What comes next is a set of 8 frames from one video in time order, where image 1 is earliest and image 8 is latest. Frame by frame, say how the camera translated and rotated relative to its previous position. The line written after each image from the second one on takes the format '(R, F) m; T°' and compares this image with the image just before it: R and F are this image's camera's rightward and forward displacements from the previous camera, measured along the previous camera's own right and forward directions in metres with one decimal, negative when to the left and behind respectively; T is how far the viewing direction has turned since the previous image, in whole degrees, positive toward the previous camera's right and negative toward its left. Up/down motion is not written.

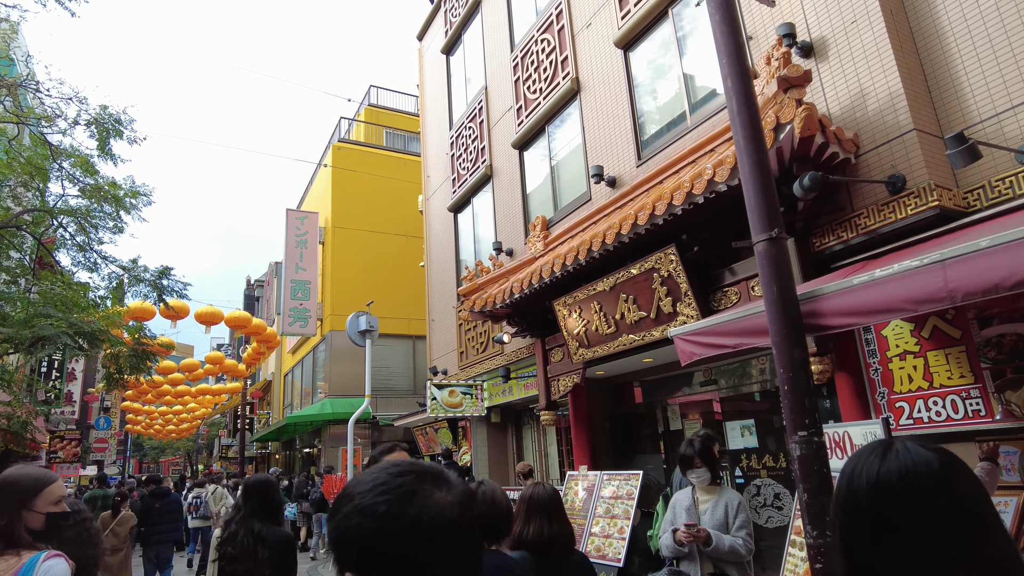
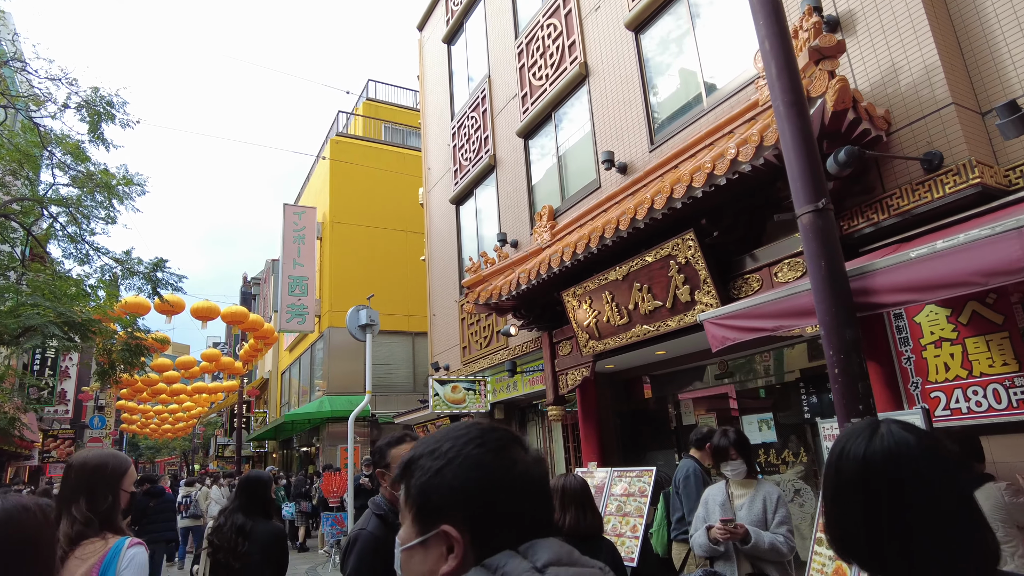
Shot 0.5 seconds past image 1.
(-0.1, +0.3) m; 0°
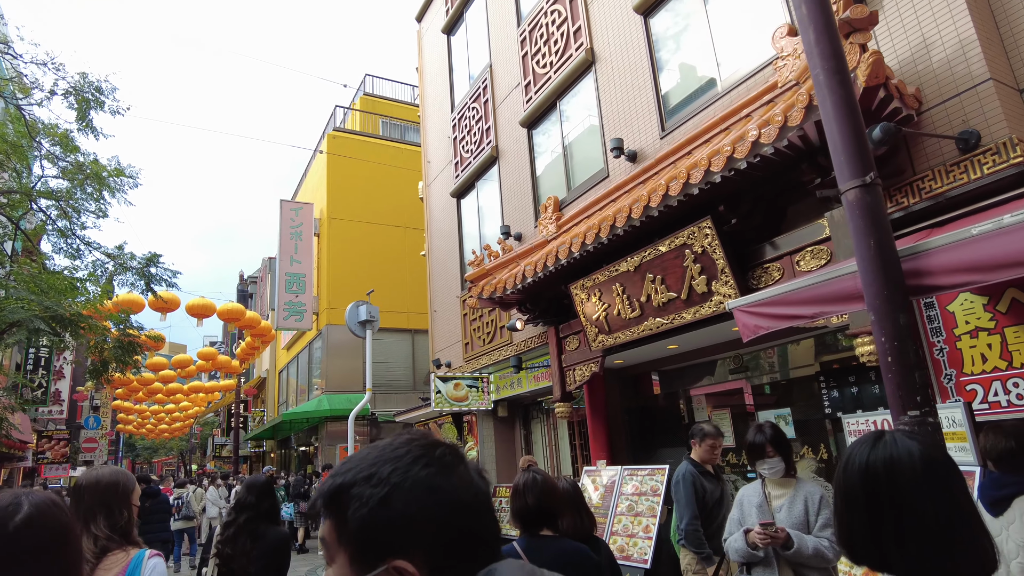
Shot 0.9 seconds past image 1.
(-0.1, +0.3) m; 0°
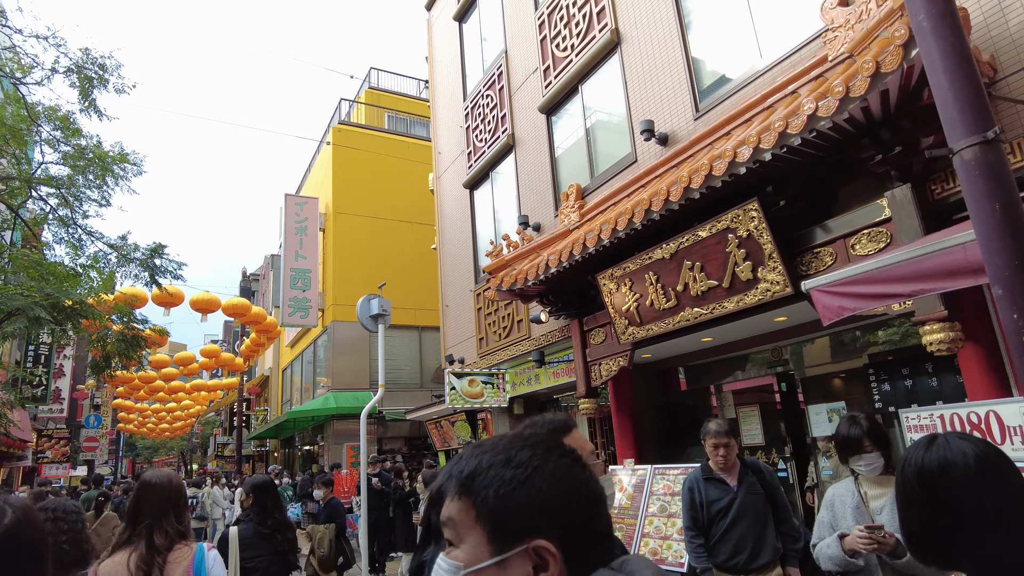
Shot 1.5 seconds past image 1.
(-0.3, +0.4) m; 0°
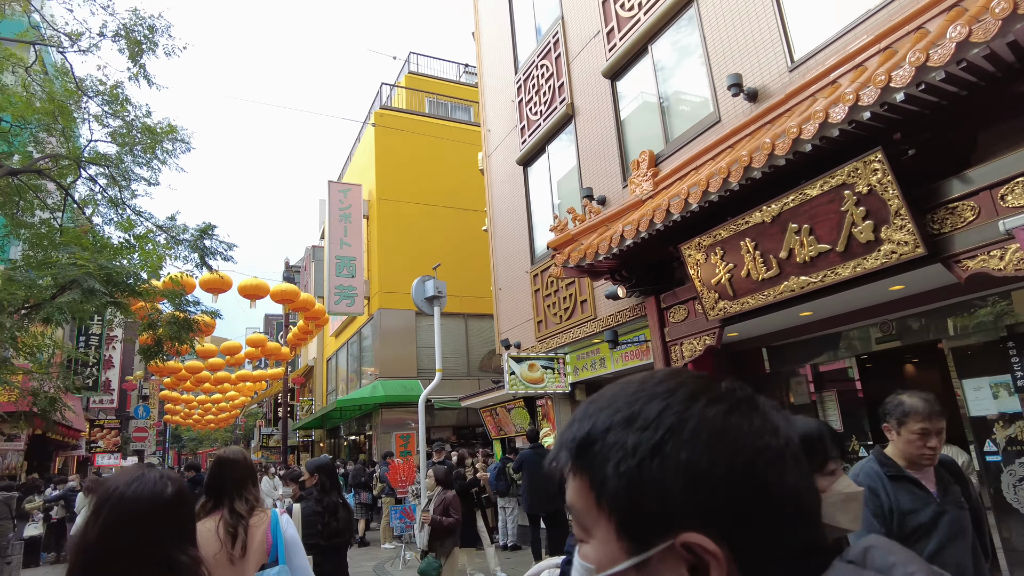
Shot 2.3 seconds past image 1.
(-0.4, +0.6) m; -3°
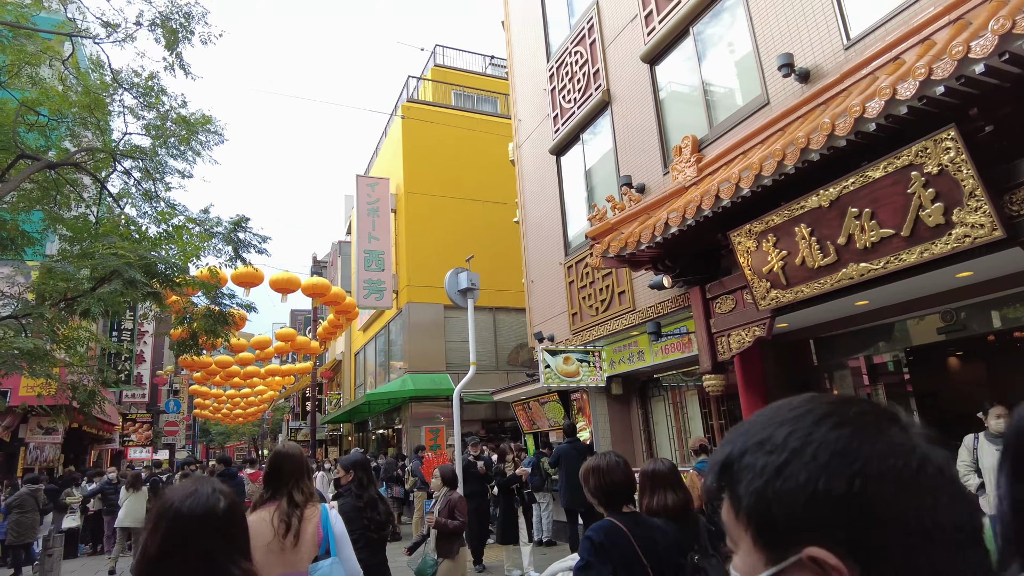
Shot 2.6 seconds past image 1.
(-0.2, +0.2) m; -2°
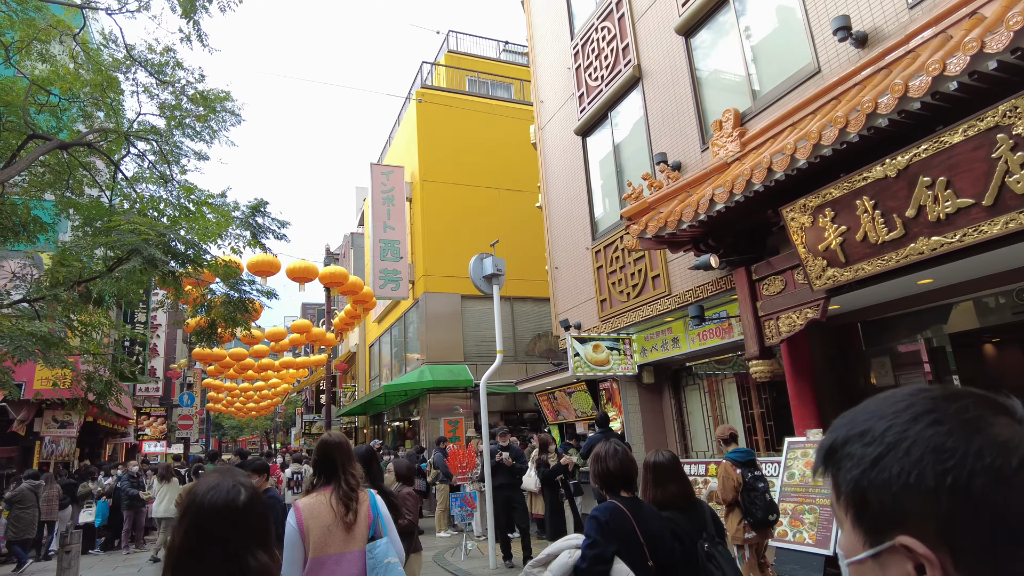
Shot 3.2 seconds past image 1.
(-0.3, +0.4) m; -1°
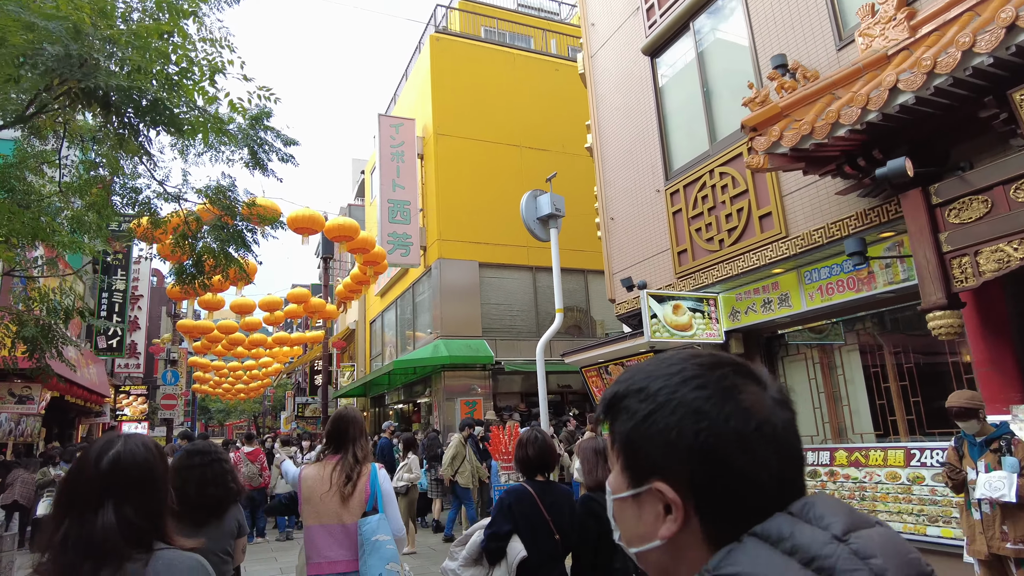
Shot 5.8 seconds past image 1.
(-0.9, +1.9) m; +1°
